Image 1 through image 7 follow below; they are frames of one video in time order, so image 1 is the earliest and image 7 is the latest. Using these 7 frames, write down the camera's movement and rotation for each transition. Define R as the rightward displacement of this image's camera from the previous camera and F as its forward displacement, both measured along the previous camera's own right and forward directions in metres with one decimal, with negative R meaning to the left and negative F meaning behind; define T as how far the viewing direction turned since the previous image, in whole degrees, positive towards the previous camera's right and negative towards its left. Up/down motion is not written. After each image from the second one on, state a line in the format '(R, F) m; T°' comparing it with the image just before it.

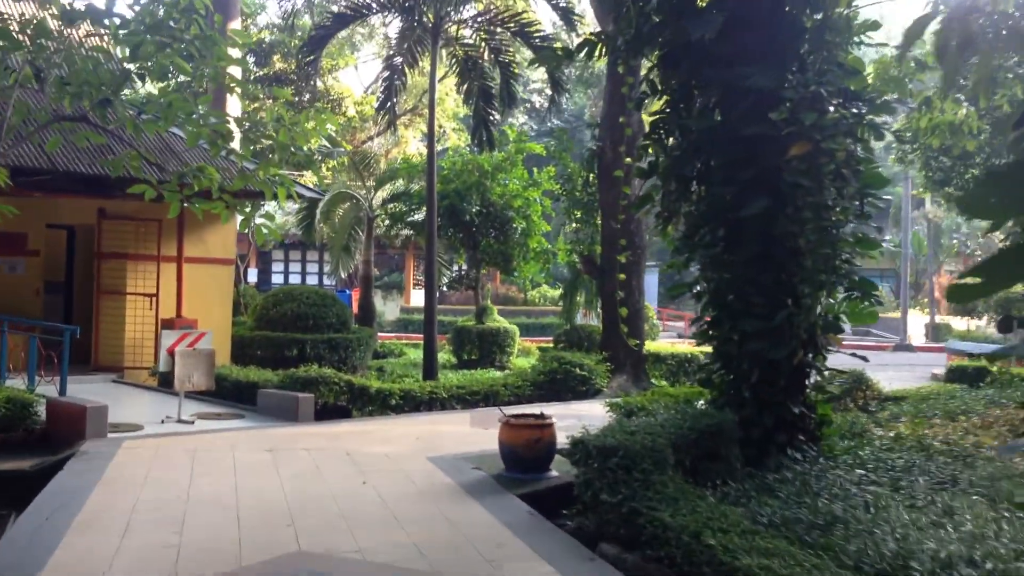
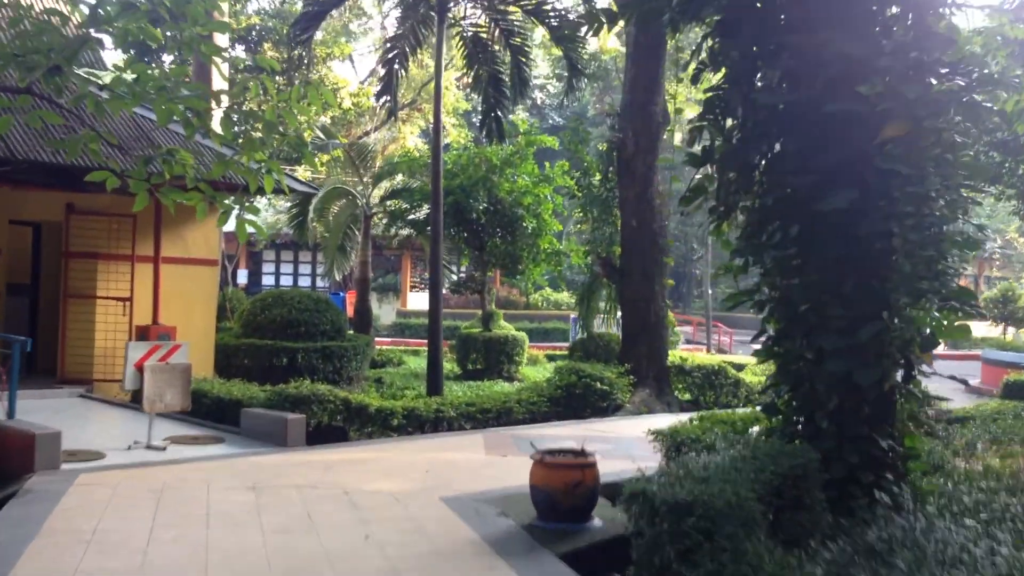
(-0.3, +1.4) m; 0°
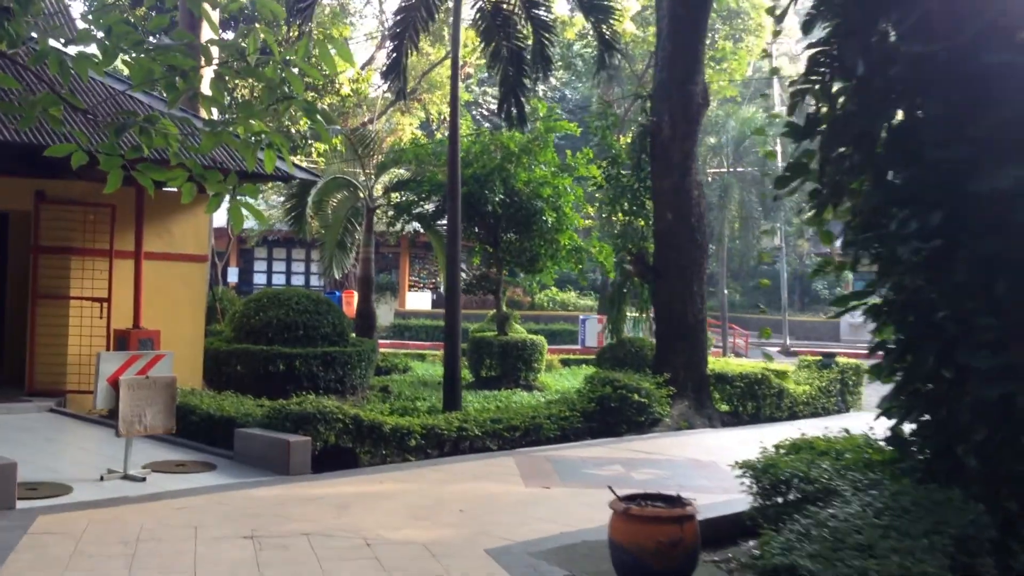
(-0.4, +1.5) m; +1°
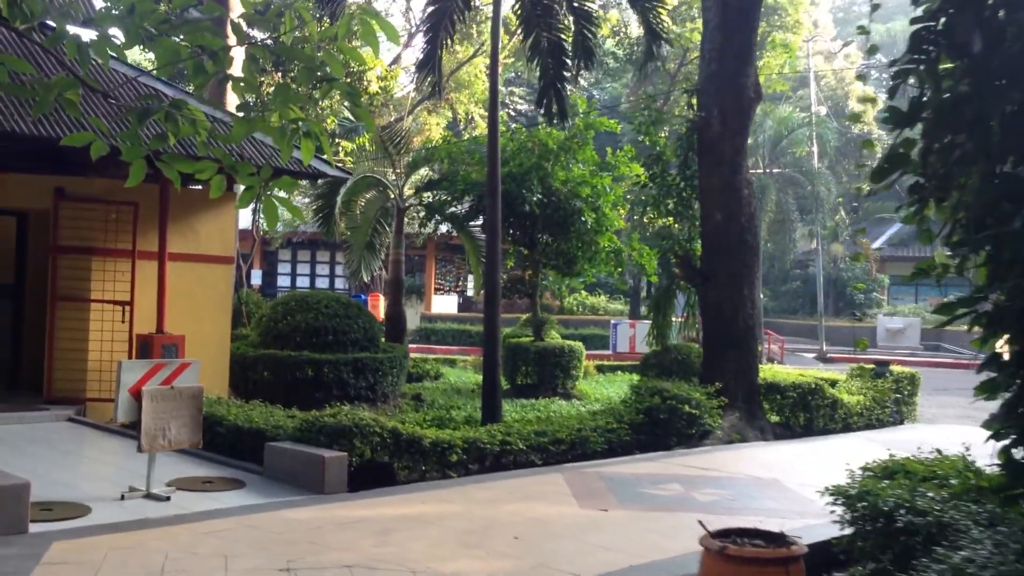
(-0.3, +0.7) m; -1°
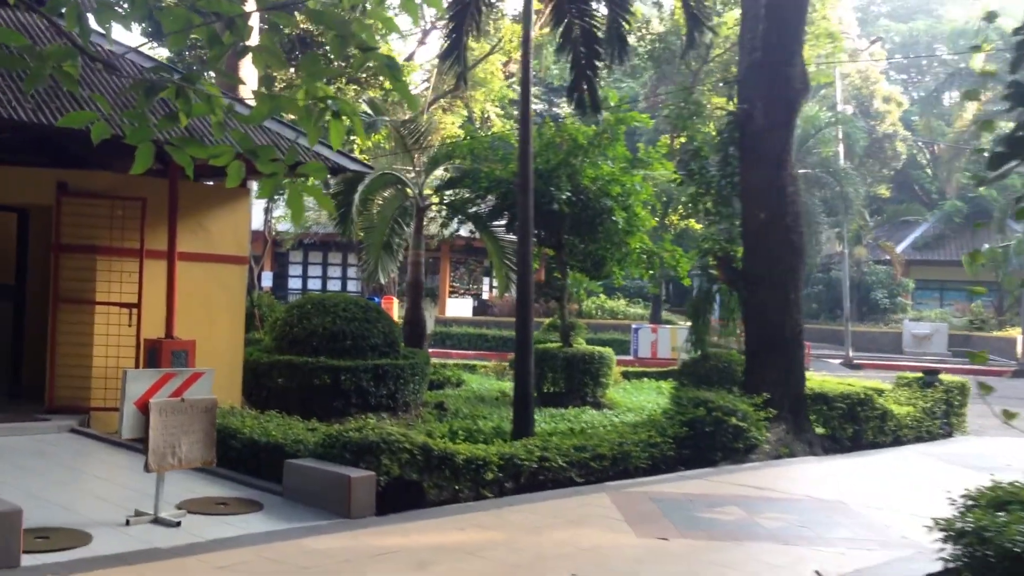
(-0.3, +0.8) m; 0°
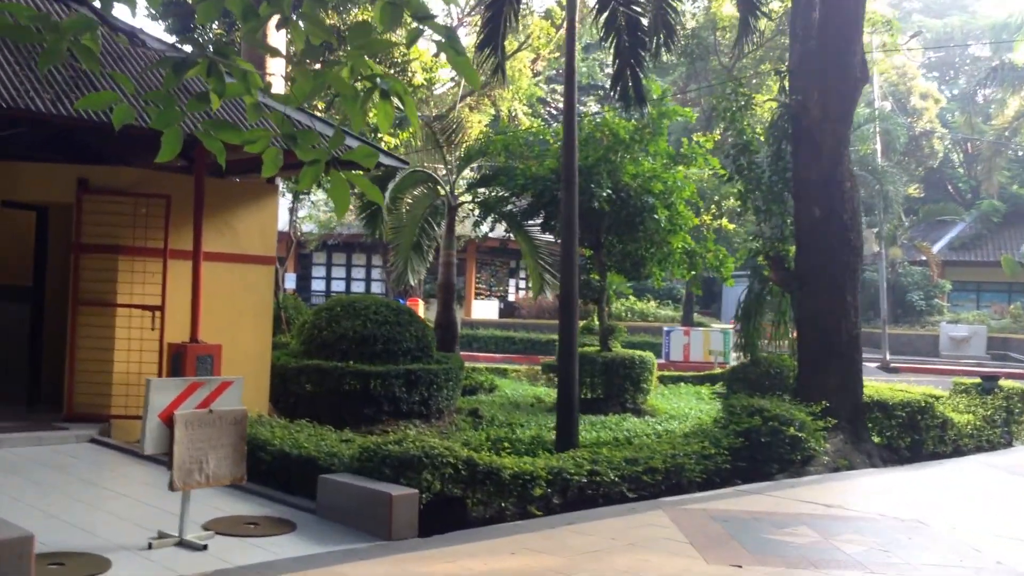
(-0.2, +0.6) m; -1°
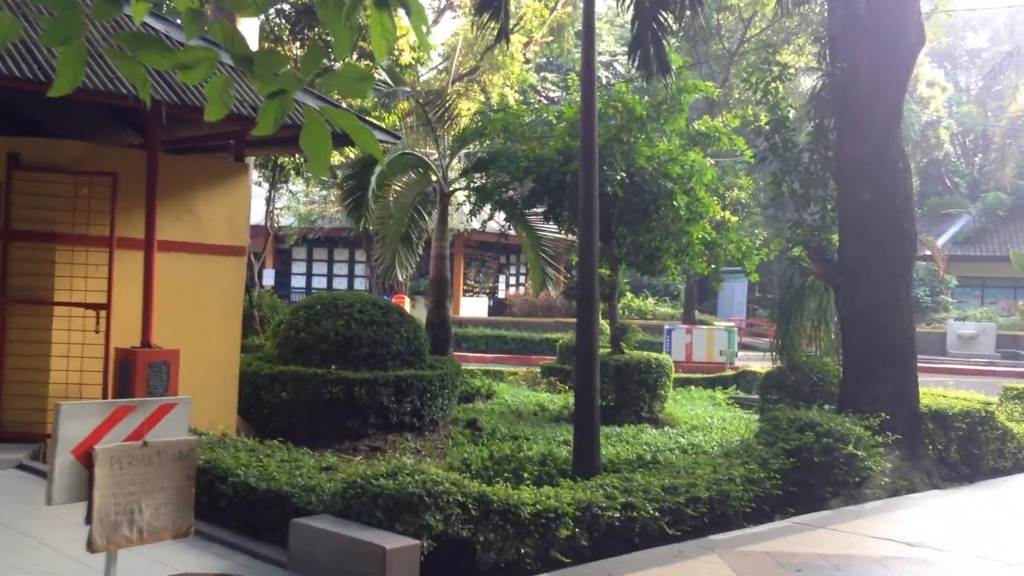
(-0.2, +1.5) m; +1°
